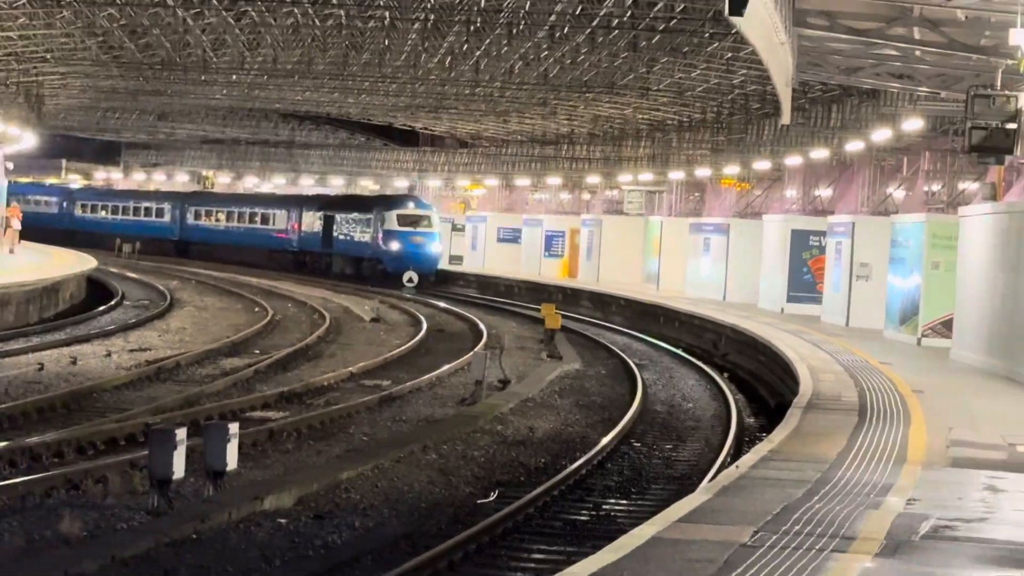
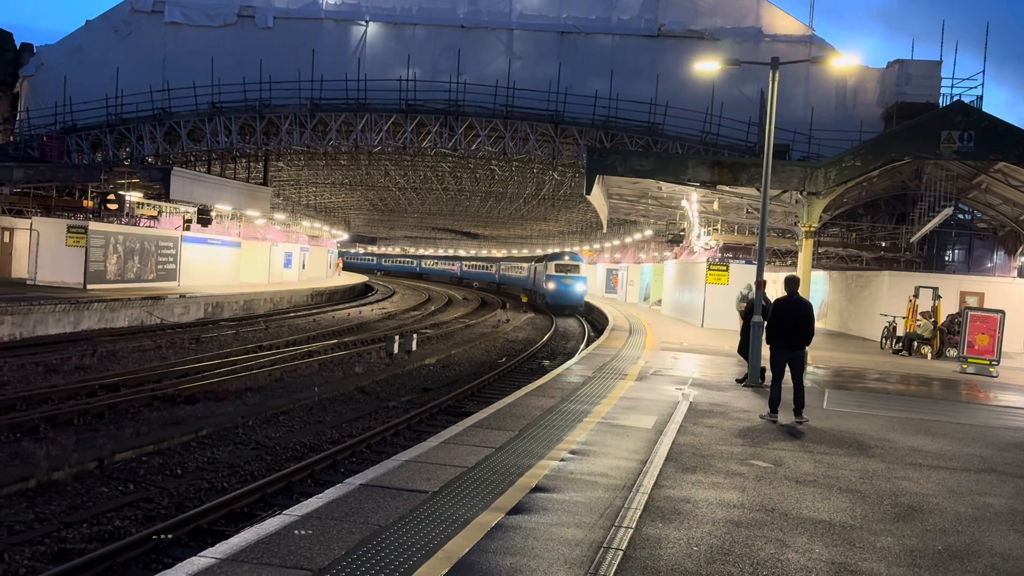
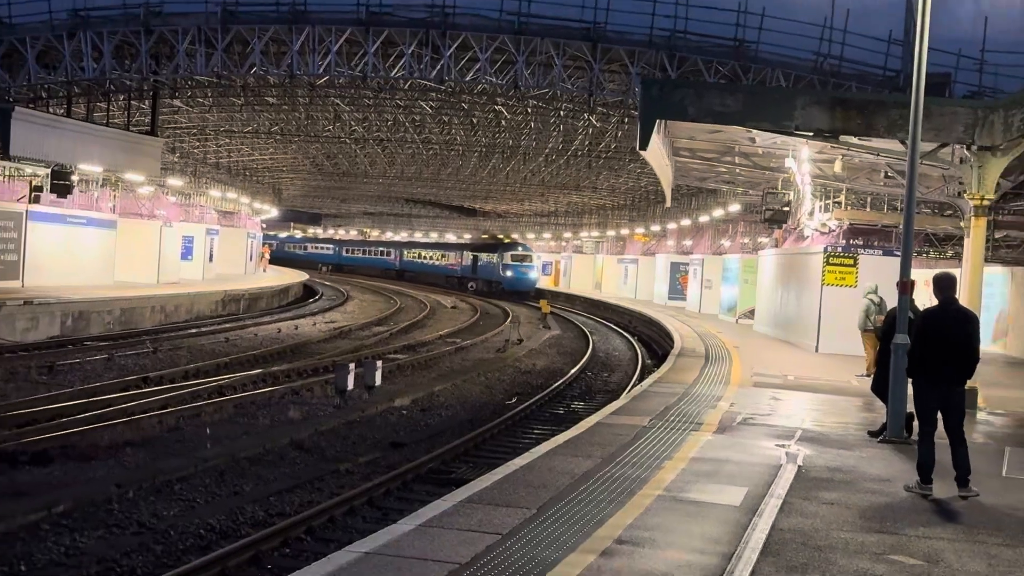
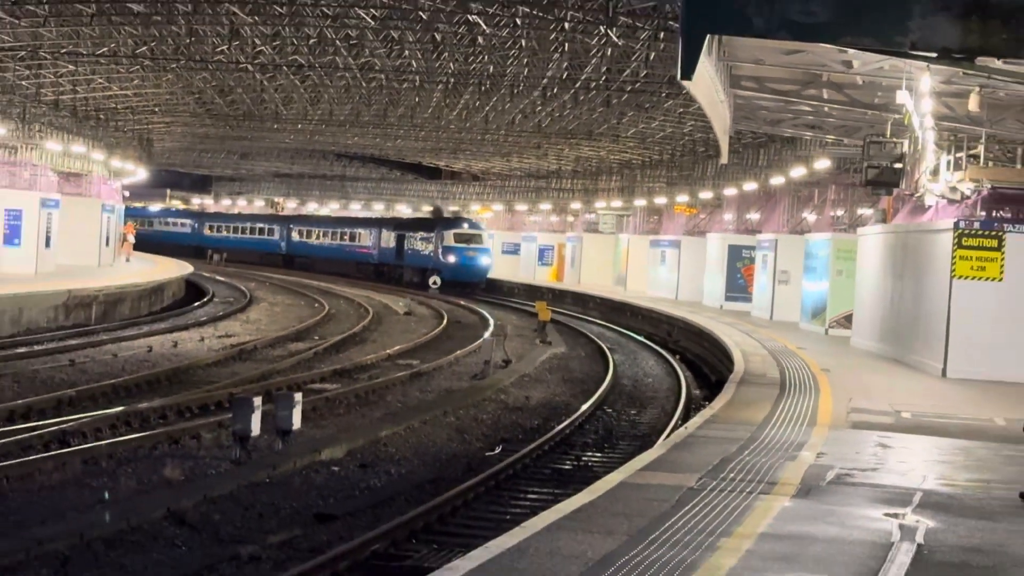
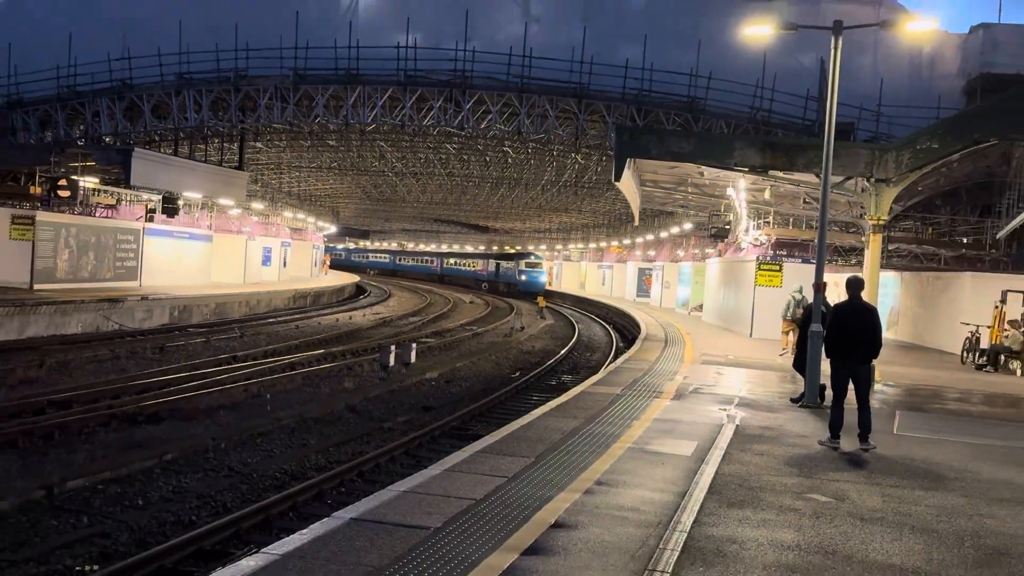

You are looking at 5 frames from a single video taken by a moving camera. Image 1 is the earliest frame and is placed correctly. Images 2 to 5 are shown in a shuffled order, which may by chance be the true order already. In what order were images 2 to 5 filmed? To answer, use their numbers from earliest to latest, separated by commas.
4, 3, 5, 2
